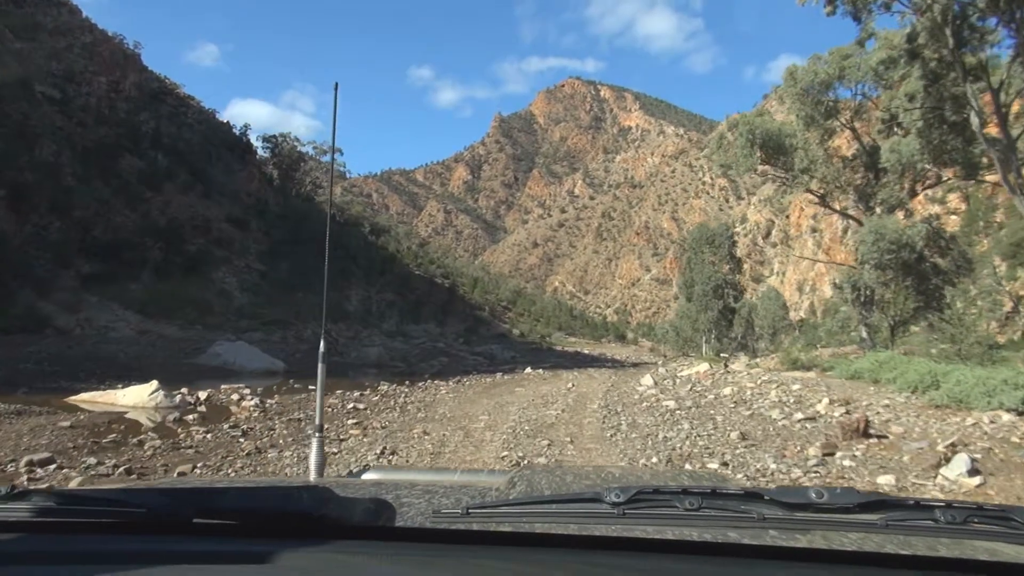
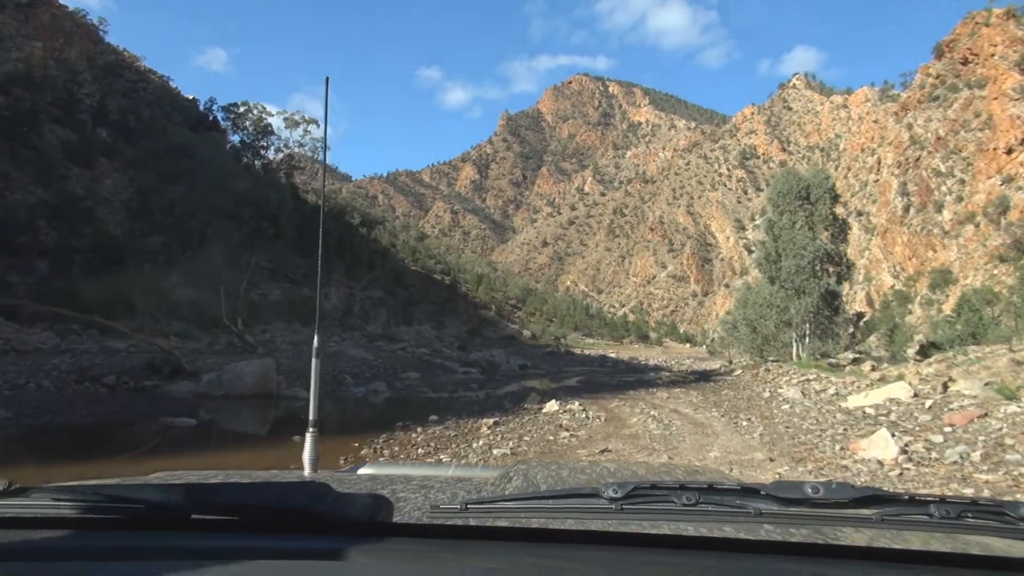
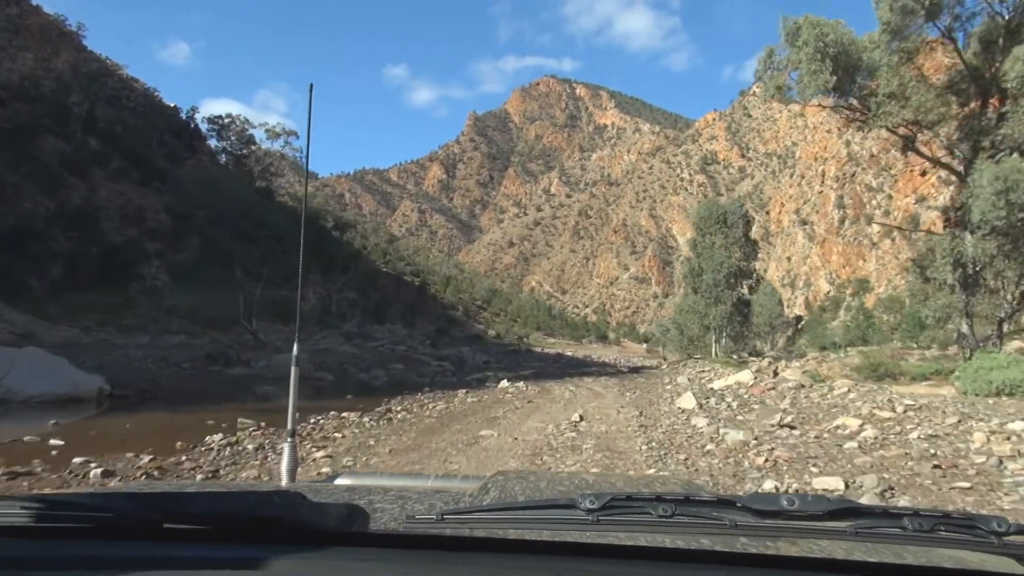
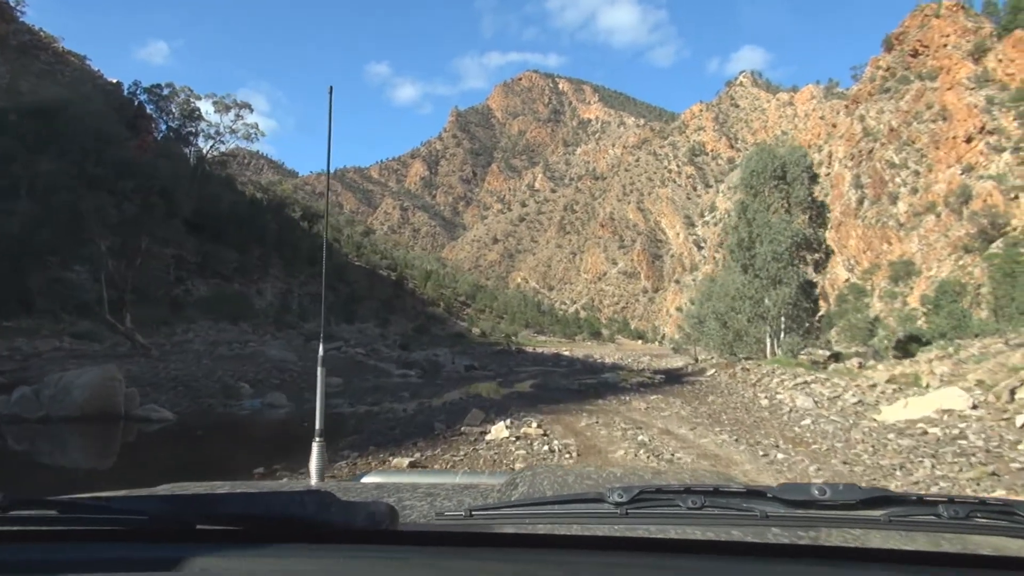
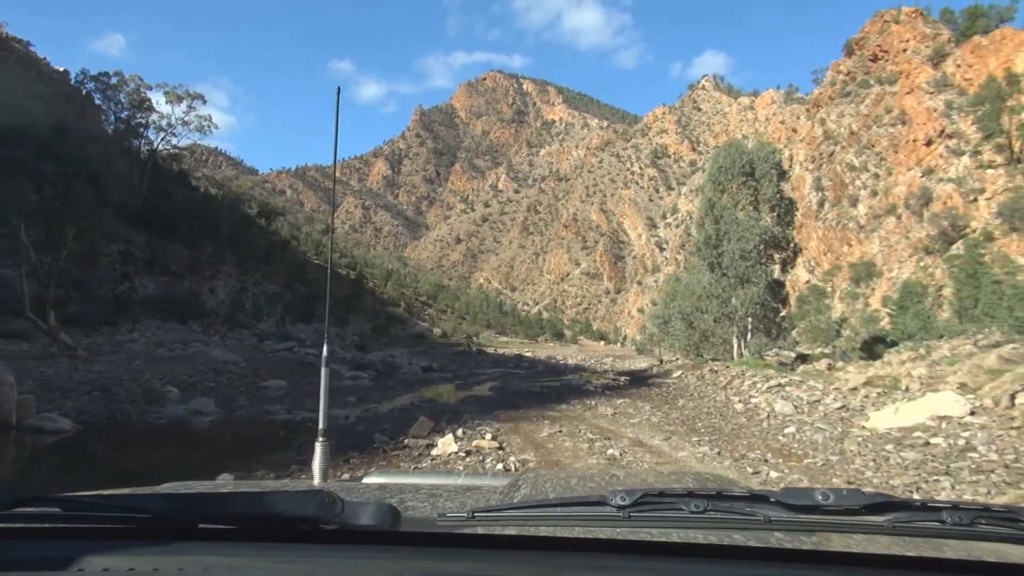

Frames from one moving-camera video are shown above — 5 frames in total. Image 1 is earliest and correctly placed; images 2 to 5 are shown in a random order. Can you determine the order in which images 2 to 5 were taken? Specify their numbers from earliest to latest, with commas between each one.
3, 2, 4, 5
